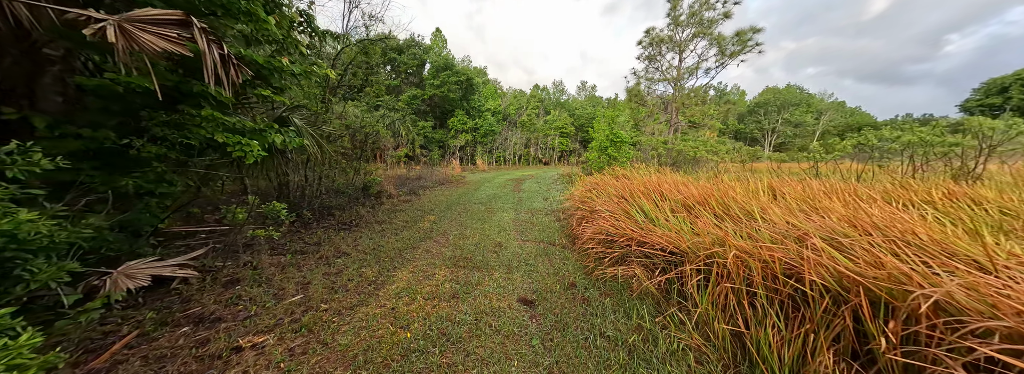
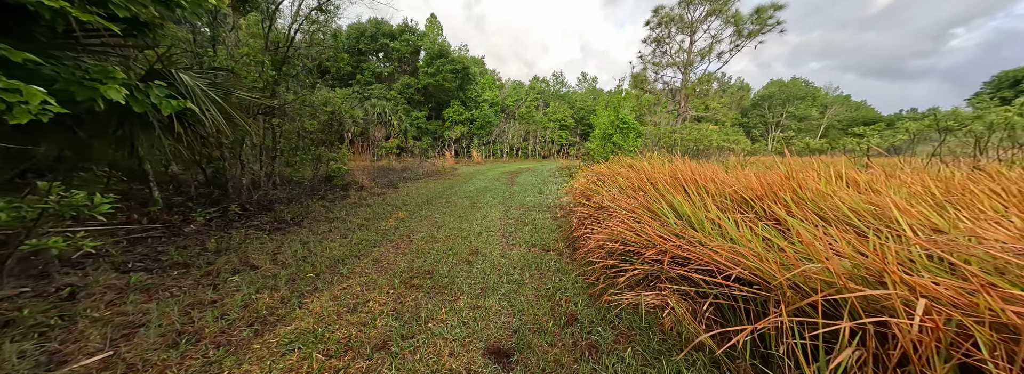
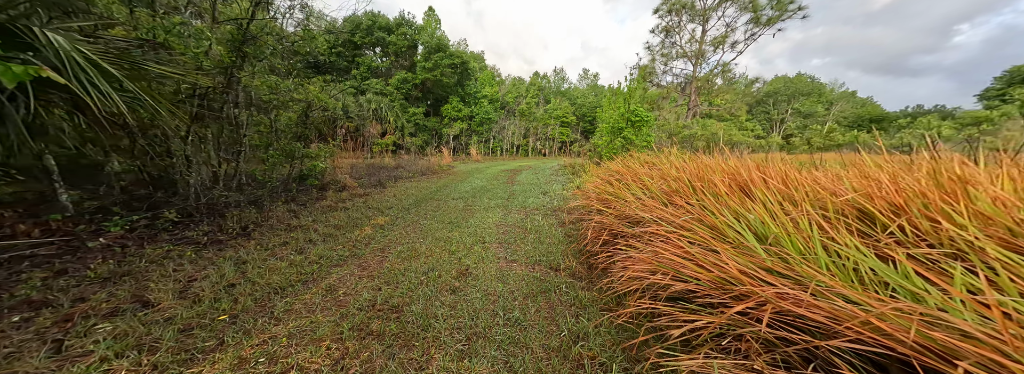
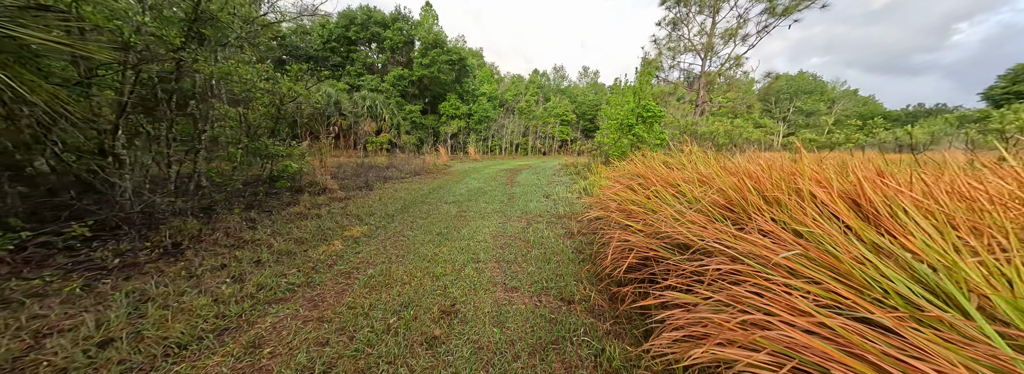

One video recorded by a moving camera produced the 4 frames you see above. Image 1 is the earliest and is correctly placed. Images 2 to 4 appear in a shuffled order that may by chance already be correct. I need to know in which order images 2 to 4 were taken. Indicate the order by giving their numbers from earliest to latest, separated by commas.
2, 3, 4
